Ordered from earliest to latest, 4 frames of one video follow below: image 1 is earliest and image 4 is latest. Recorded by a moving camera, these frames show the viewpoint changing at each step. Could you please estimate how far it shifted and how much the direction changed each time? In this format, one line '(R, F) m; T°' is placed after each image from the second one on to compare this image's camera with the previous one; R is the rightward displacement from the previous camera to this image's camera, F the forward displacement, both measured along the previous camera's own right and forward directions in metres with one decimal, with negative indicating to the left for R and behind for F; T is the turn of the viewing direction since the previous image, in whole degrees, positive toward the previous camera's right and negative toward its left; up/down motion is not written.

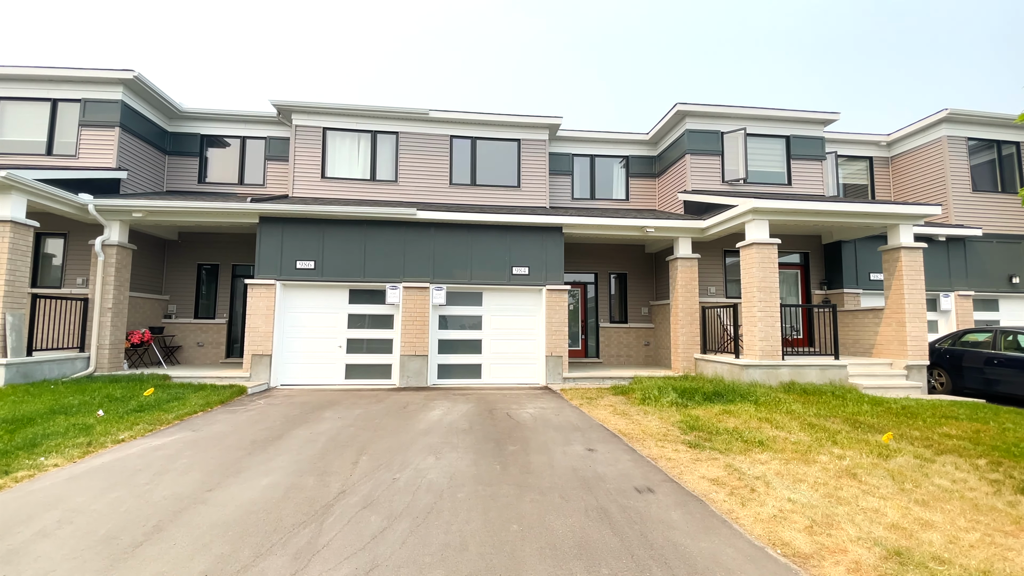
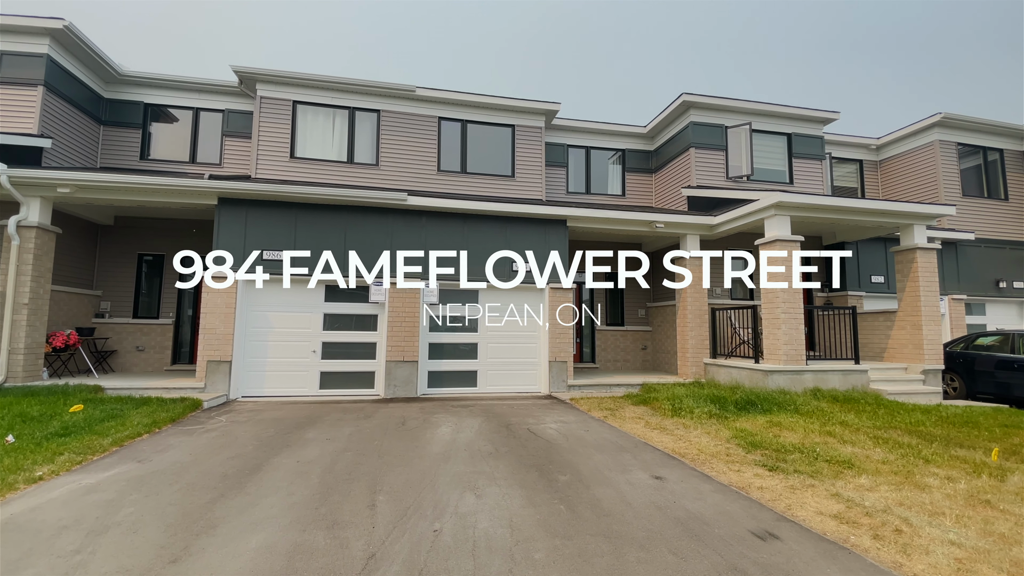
(-0.9, +1.1) m; +5°
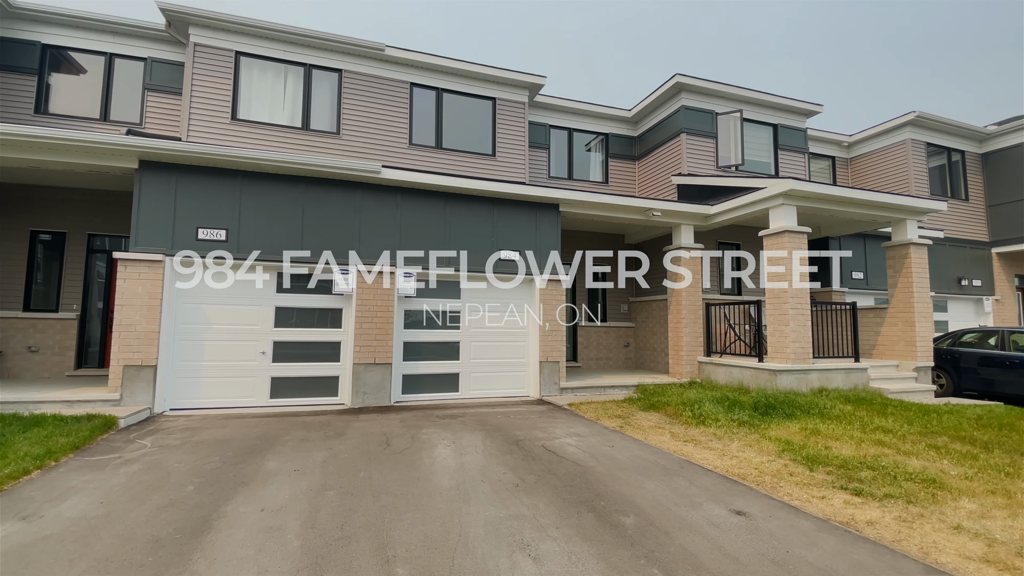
(-0.8, +1.2) m; +7°
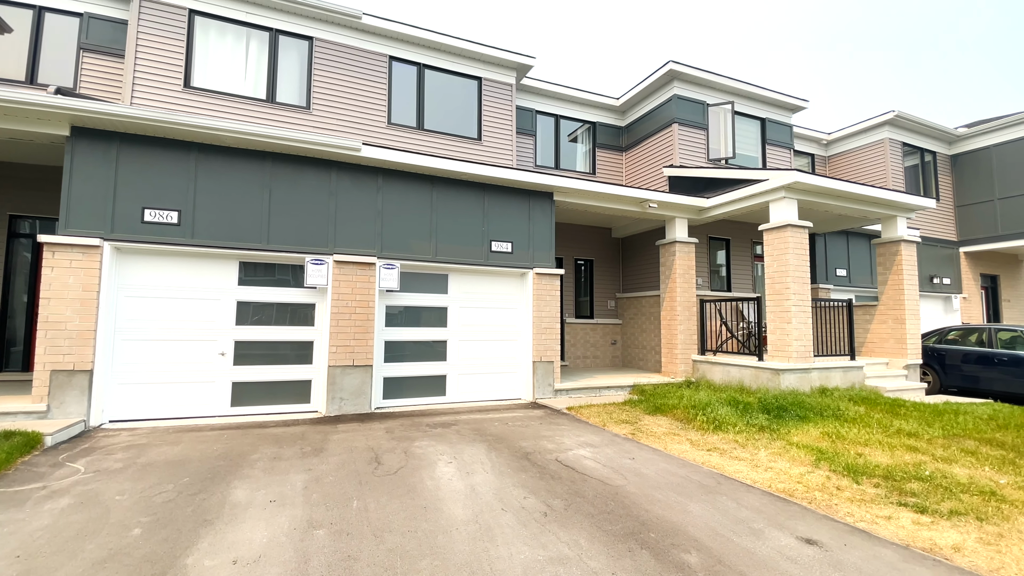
(-0.5, +0.7) m; +4°
